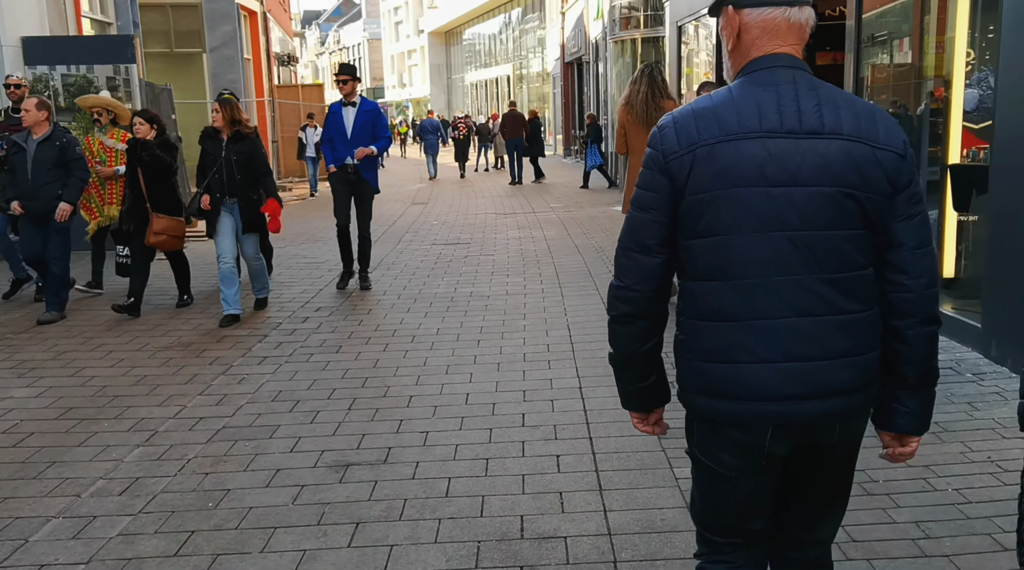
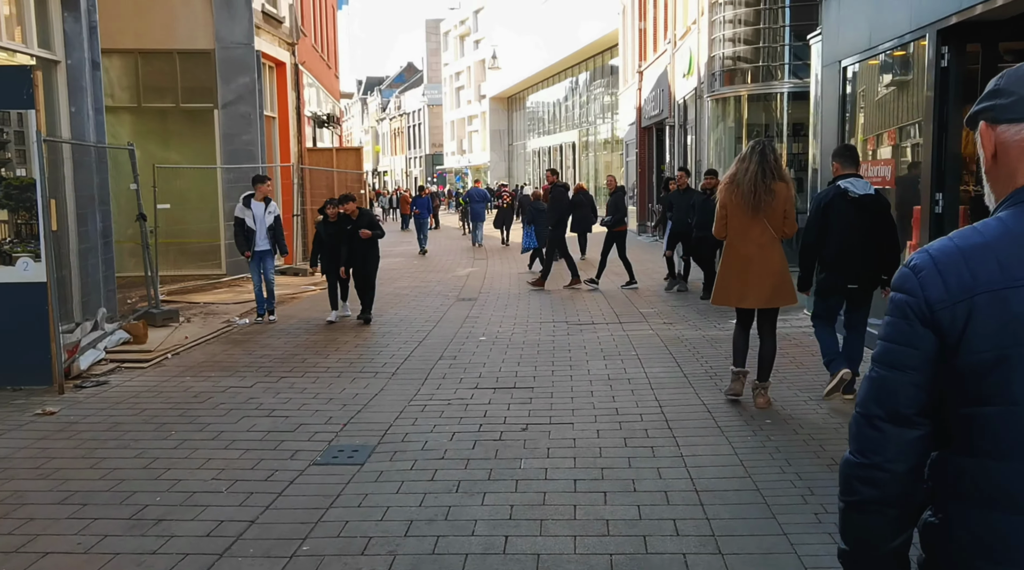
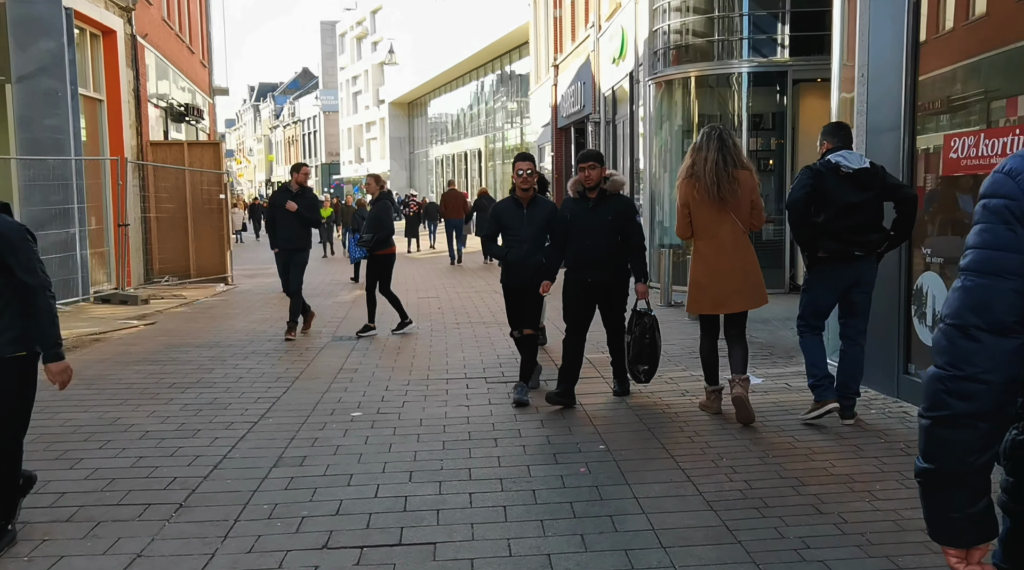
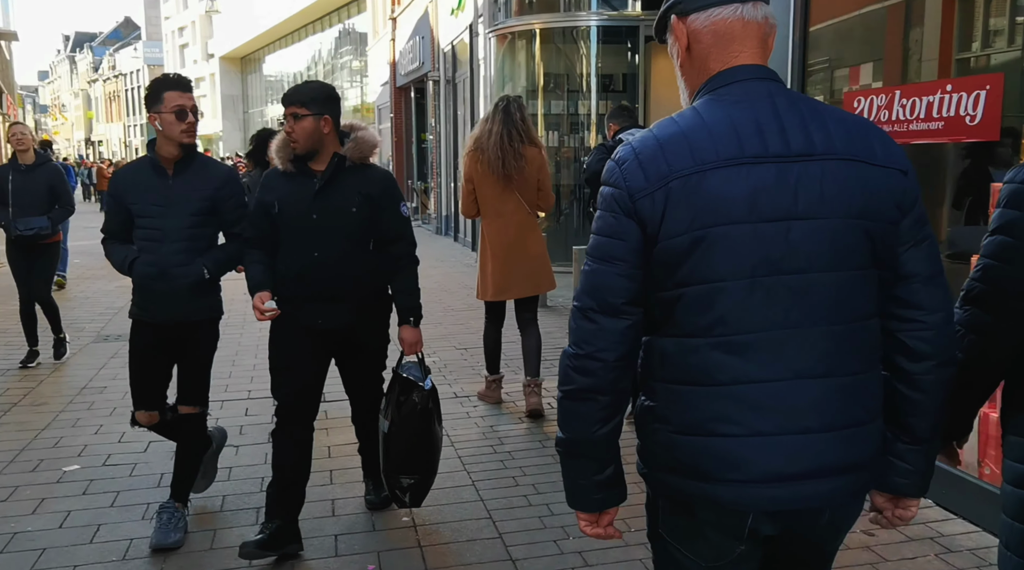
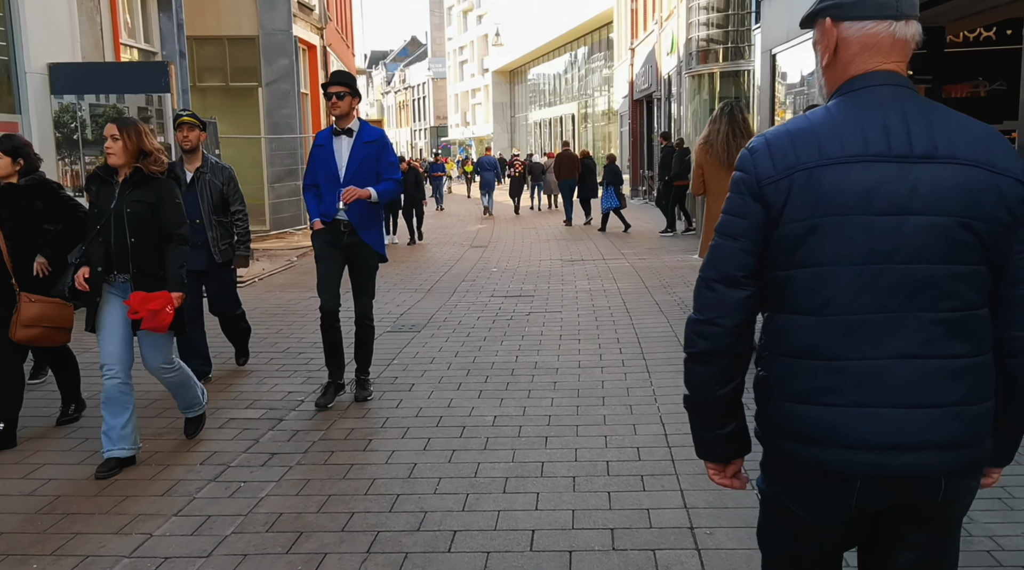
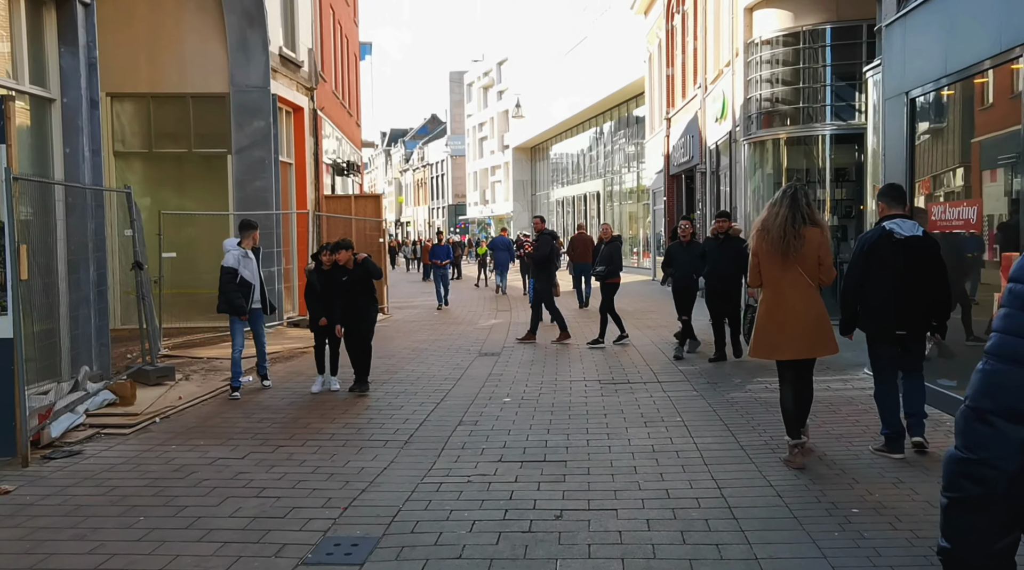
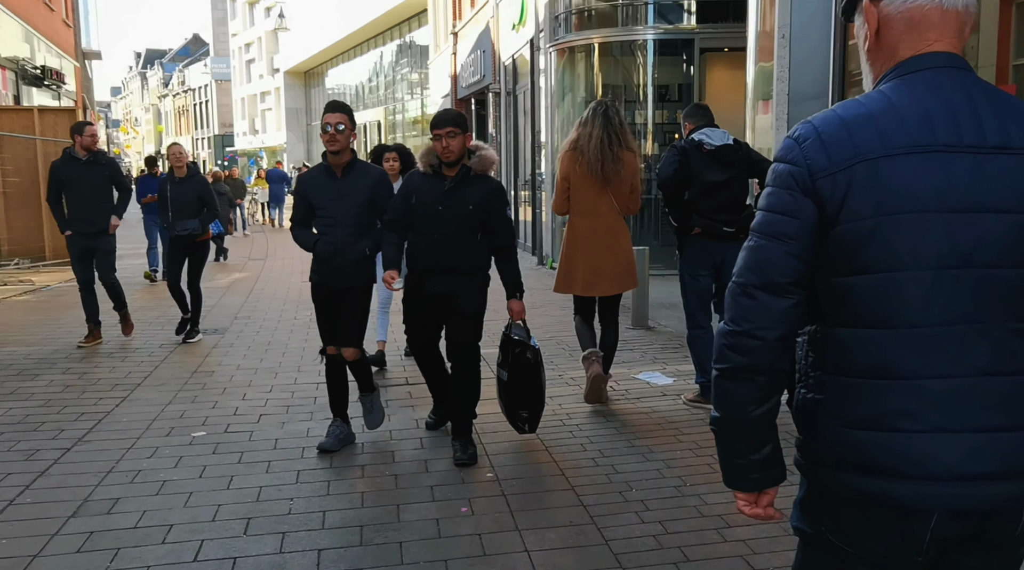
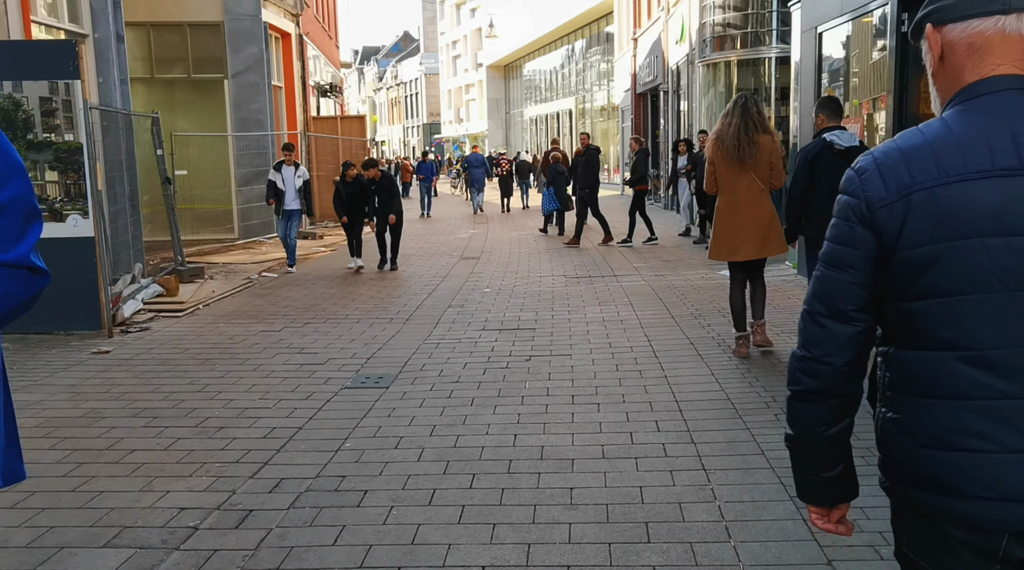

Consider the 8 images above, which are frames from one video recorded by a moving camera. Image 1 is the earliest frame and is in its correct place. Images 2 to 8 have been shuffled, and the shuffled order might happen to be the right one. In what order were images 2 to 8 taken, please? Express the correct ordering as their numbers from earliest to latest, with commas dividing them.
5, 8, 2, 6, 3, 7, 4
